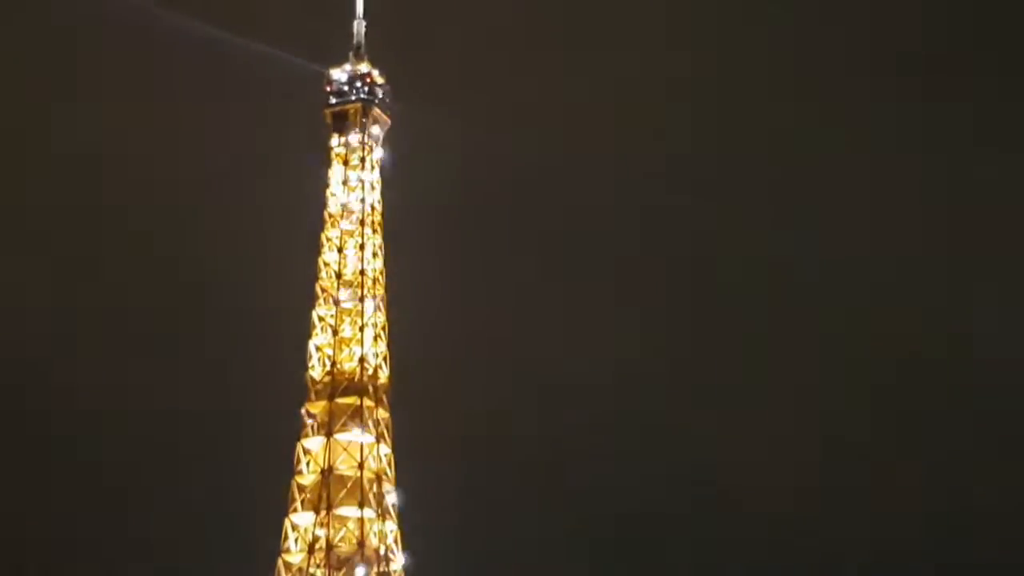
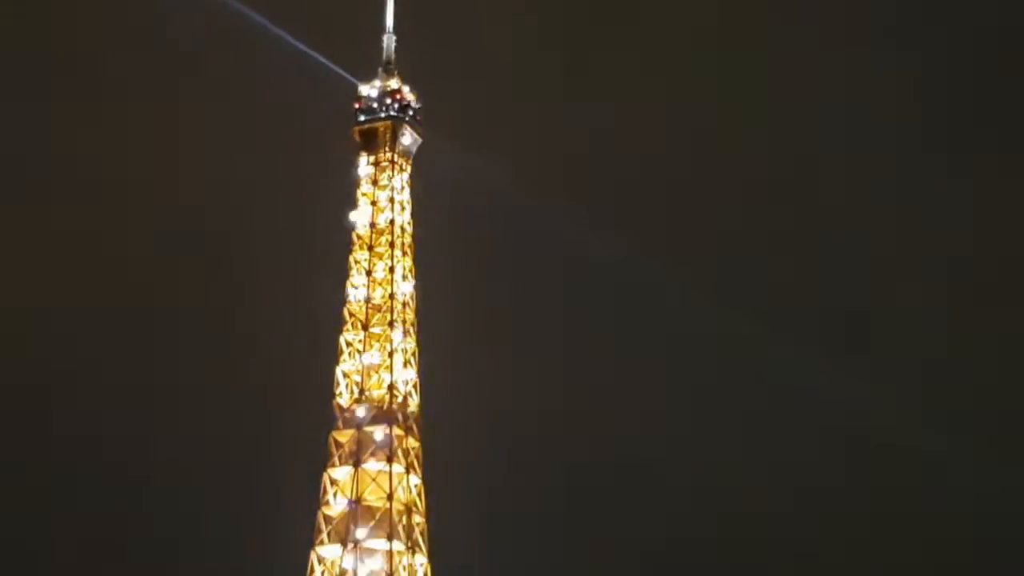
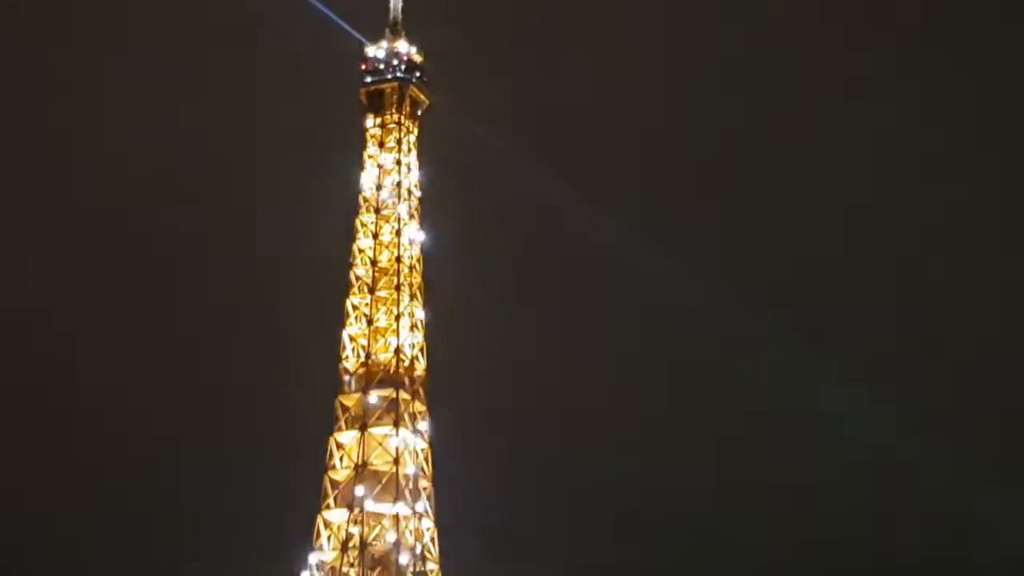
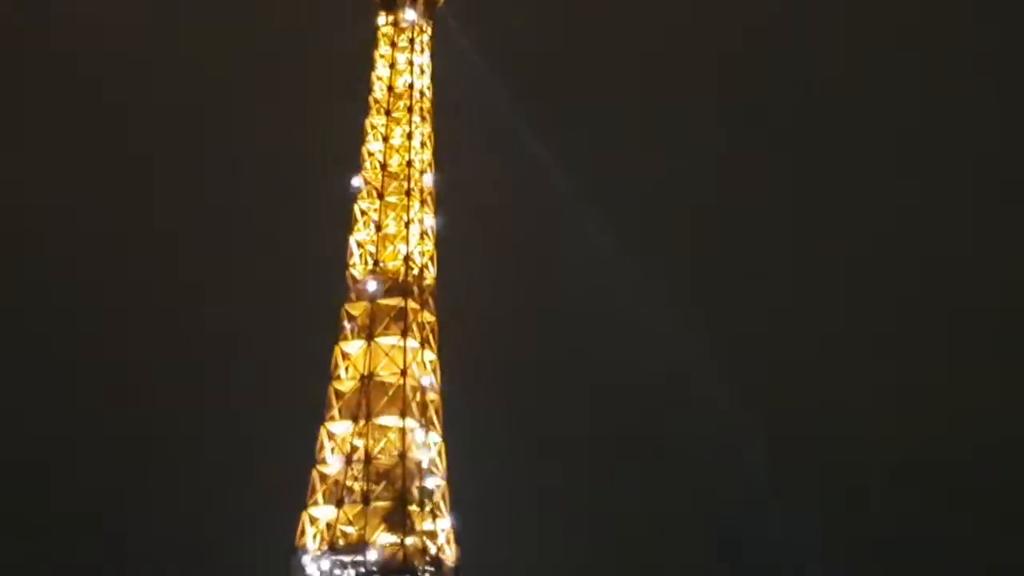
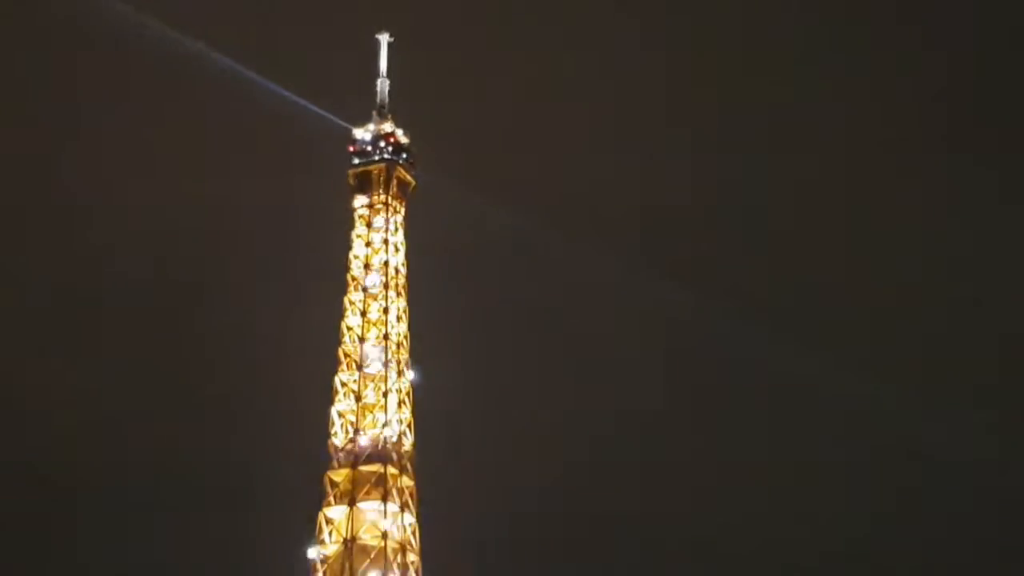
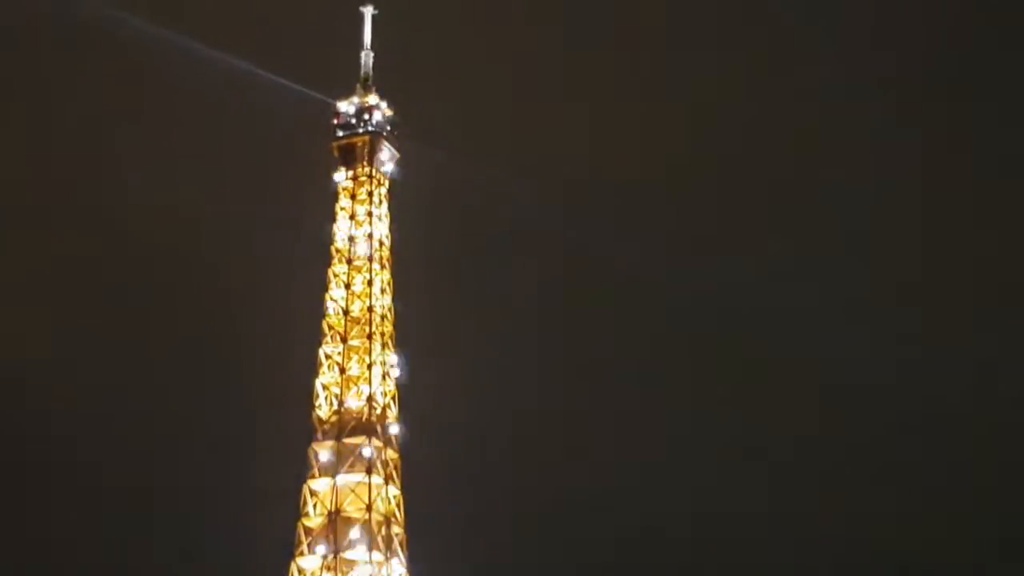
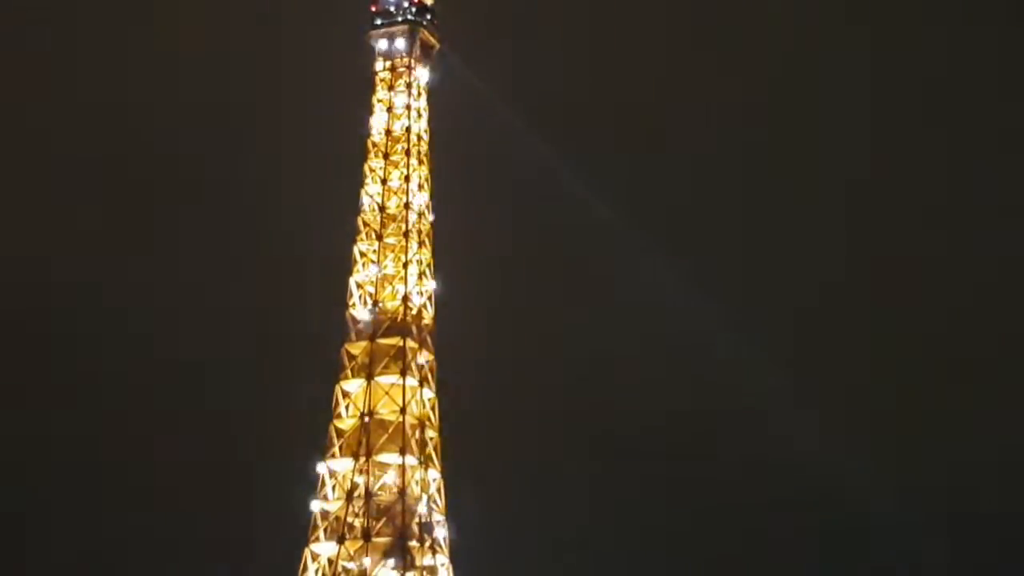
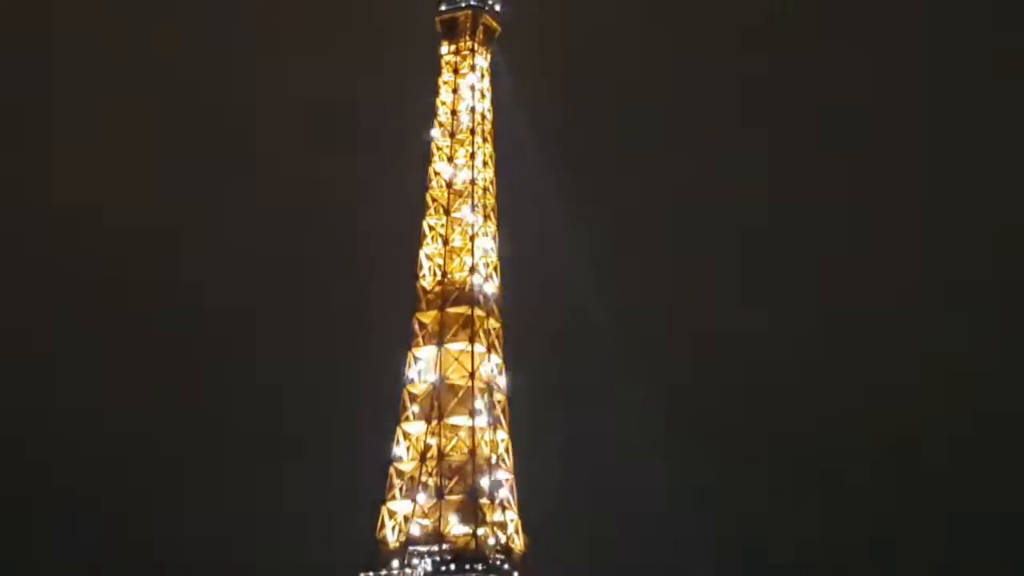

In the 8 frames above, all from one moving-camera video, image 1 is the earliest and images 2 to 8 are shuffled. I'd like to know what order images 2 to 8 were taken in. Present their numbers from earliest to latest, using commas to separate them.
6, 5, 2, 3, 7, 4, 8
